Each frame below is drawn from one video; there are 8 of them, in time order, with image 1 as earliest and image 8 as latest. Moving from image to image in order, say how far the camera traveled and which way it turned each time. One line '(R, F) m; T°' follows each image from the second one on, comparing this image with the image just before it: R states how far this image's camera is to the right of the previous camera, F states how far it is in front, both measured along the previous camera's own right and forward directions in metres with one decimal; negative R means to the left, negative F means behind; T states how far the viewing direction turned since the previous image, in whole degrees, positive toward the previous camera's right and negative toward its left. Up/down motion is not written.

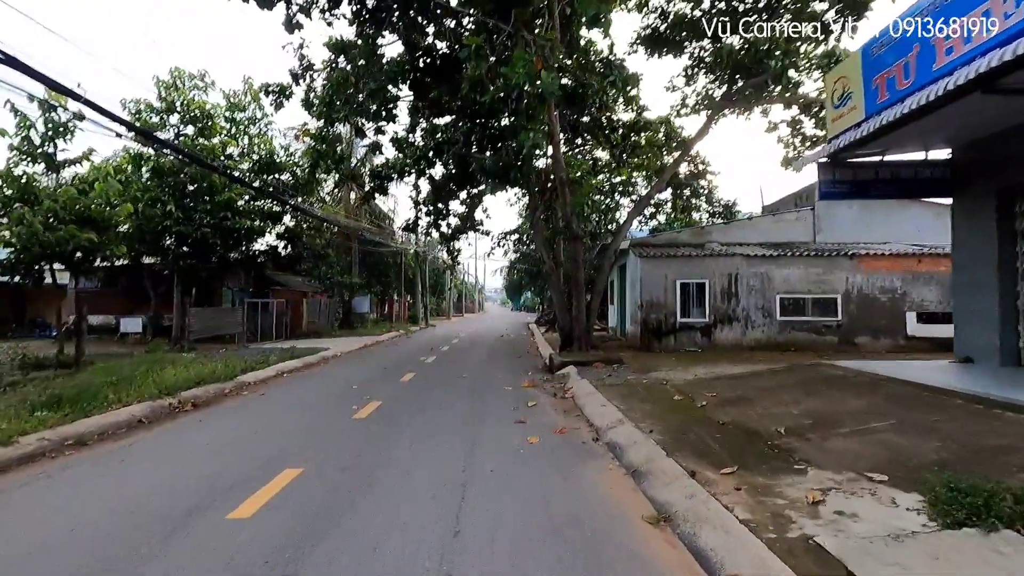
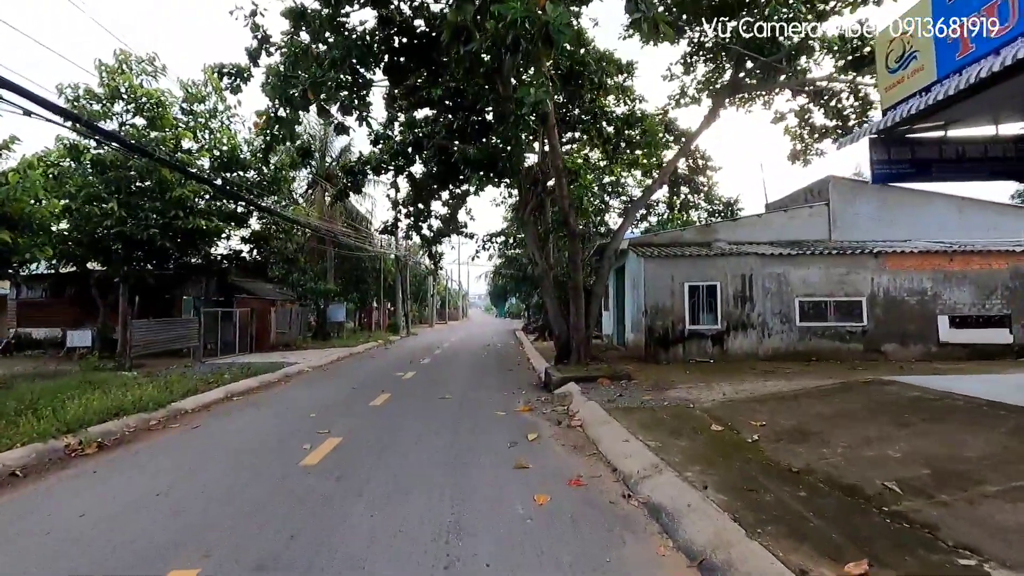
(-0.1, +1.8) m; +2°
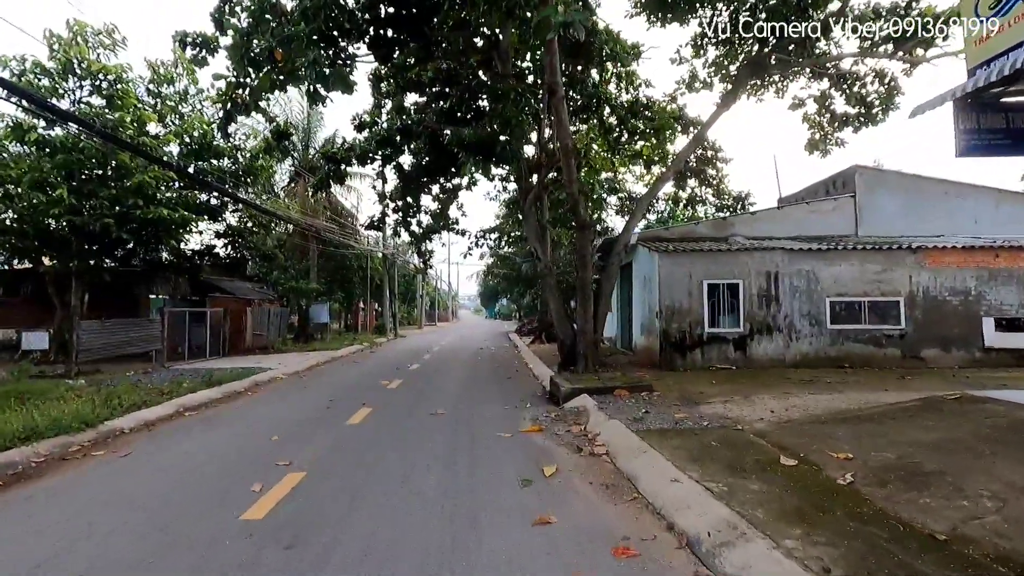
(-0.2, +1.5) m; +1°
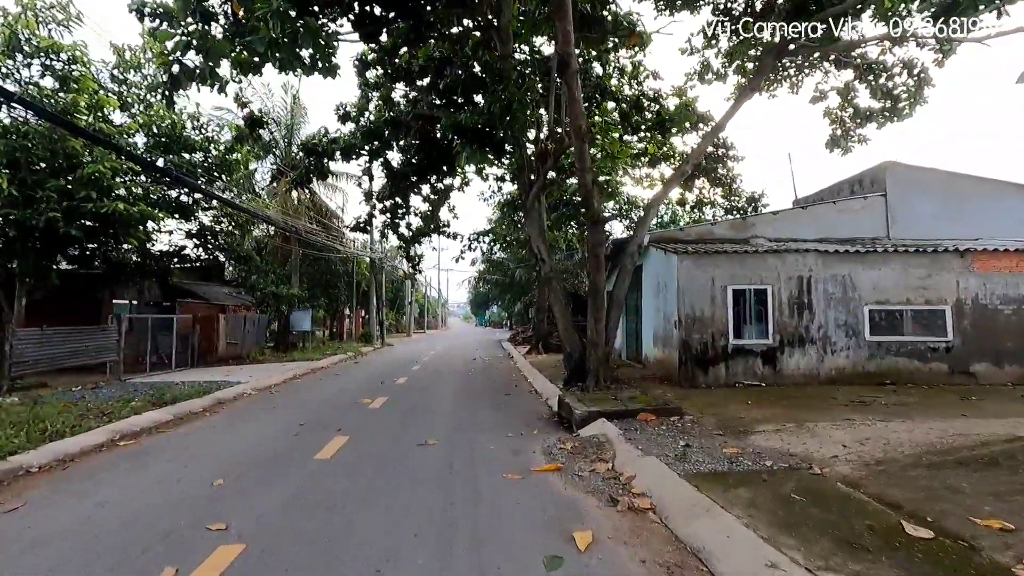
(-0.2, +1.5) m; +1°
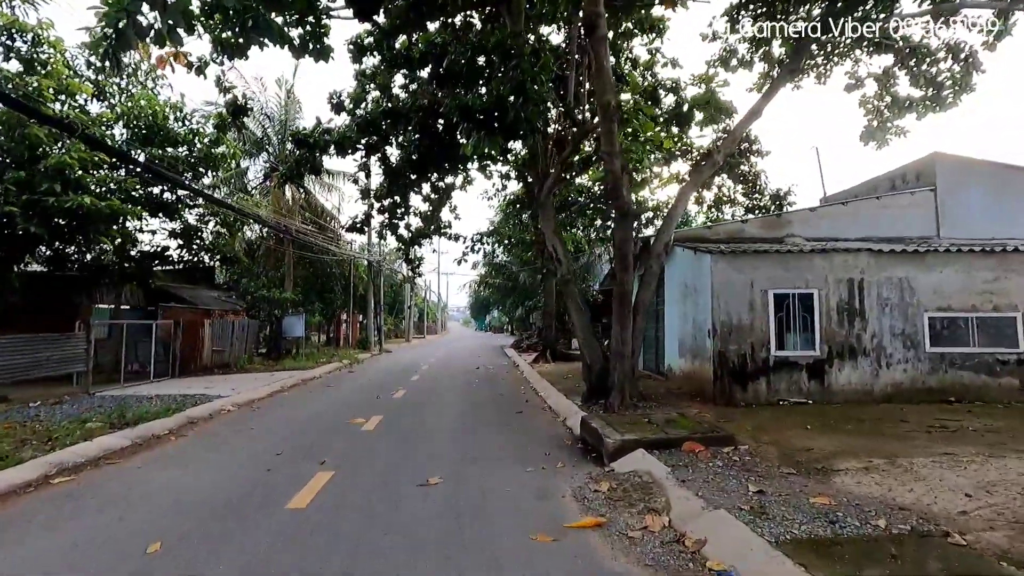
(-0.2, +1.3) m; 0°
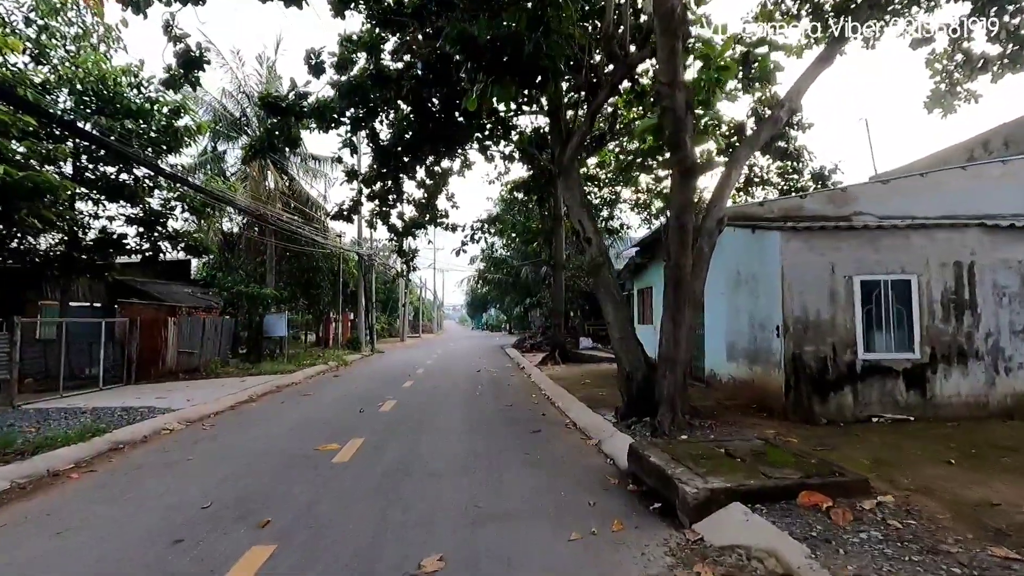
(-0.3, +2.2) m; 0°
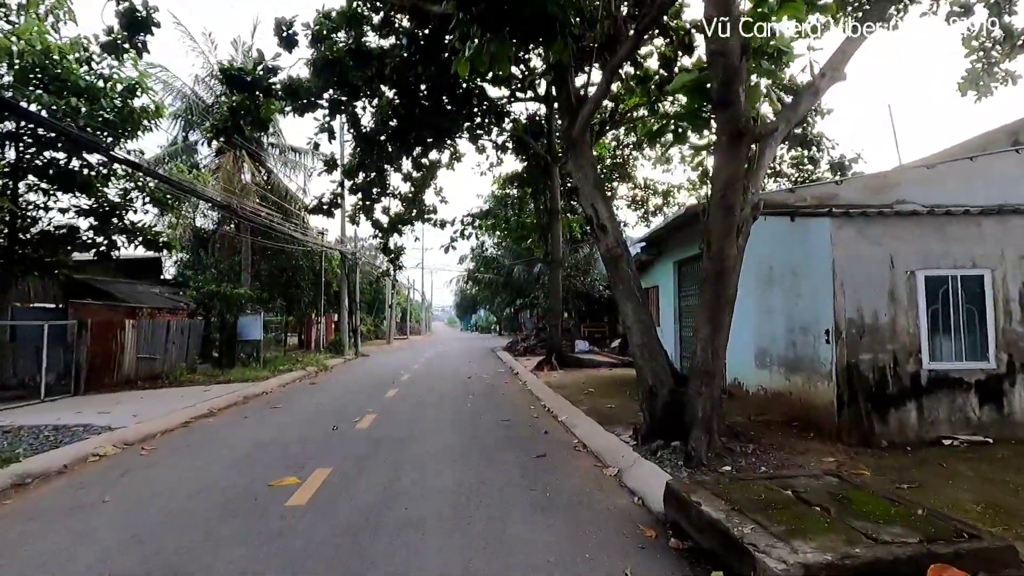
(-0.1, +1.4) m; +1°
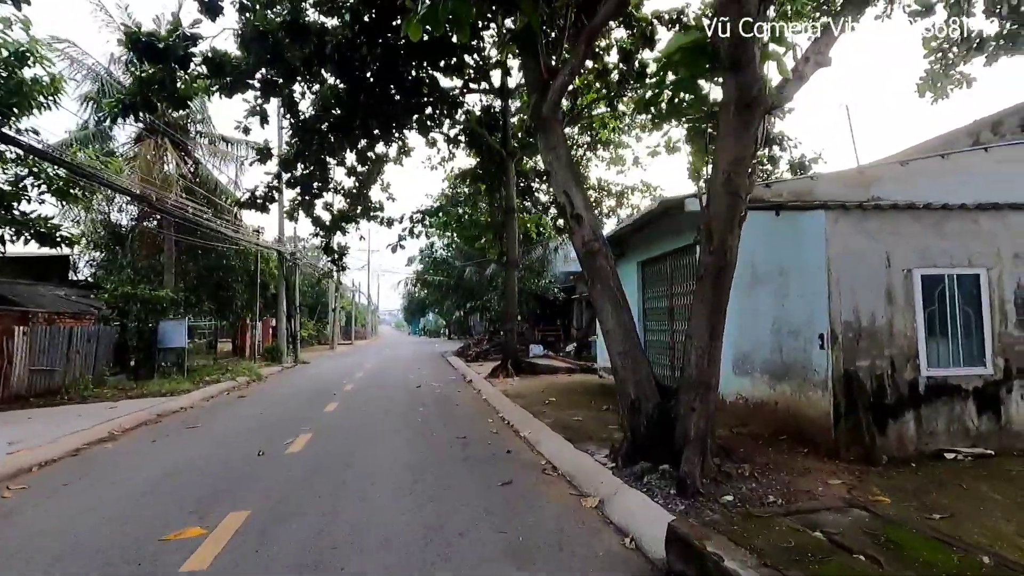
(-0.1, +1.0) m; +5°
